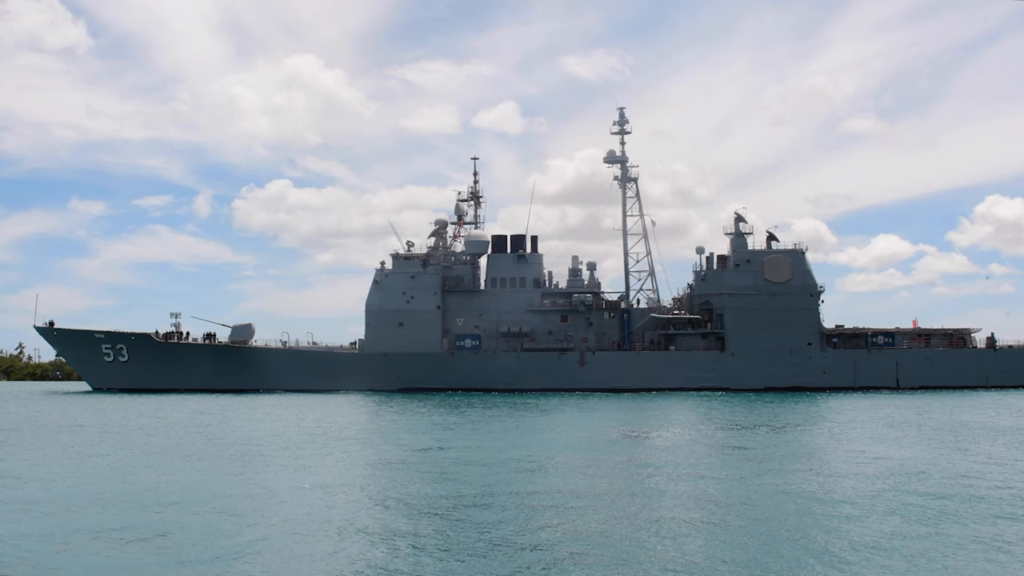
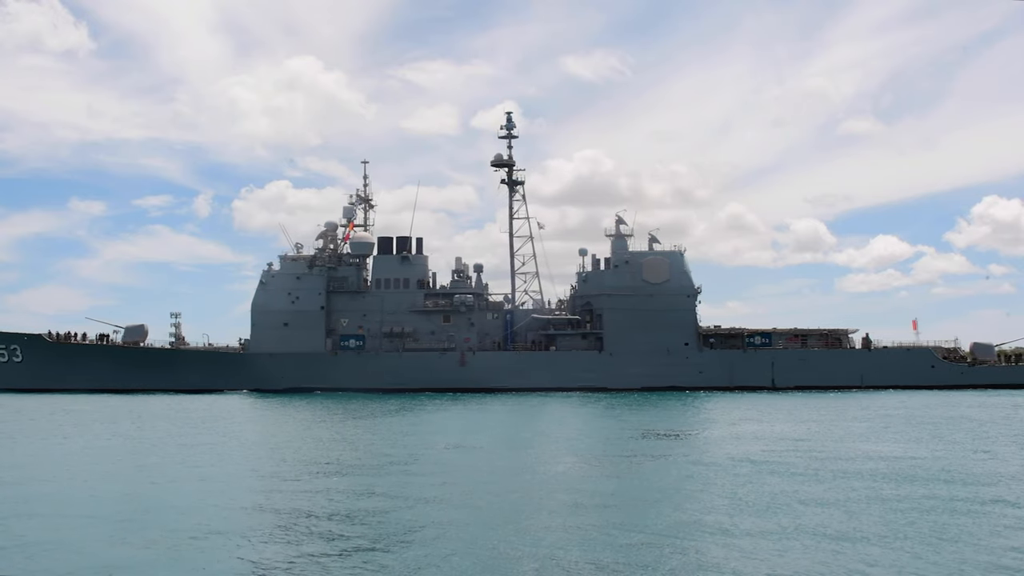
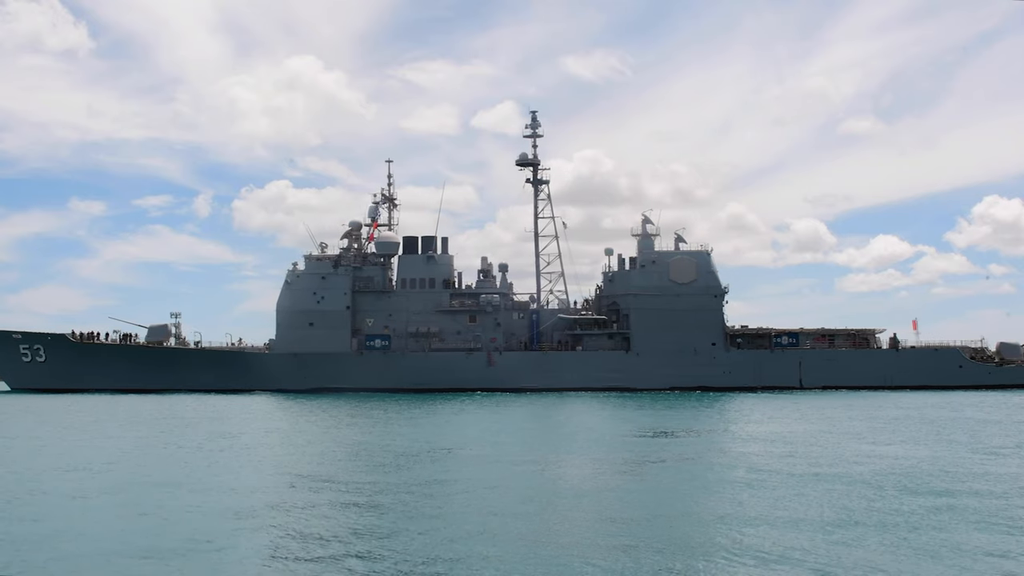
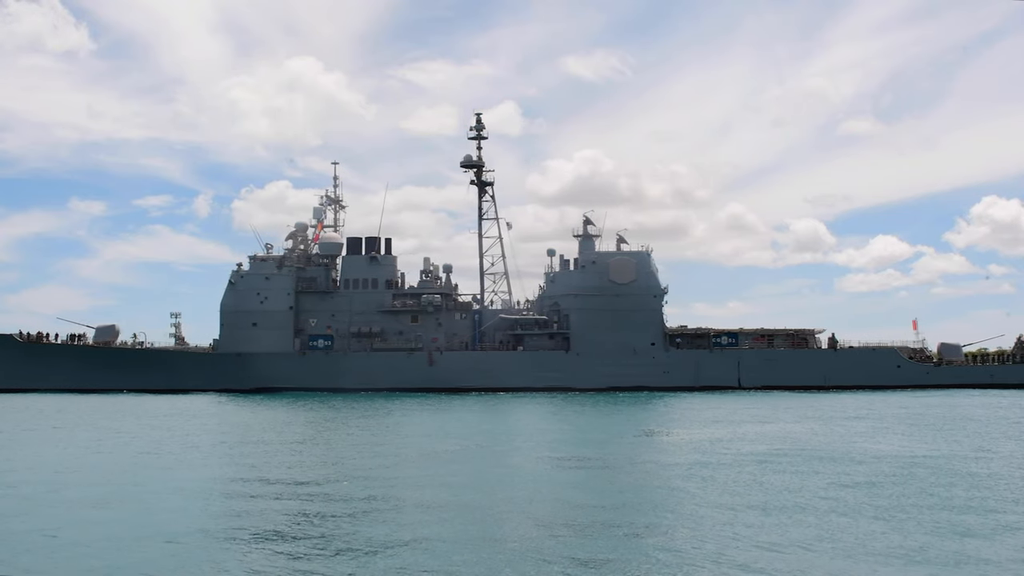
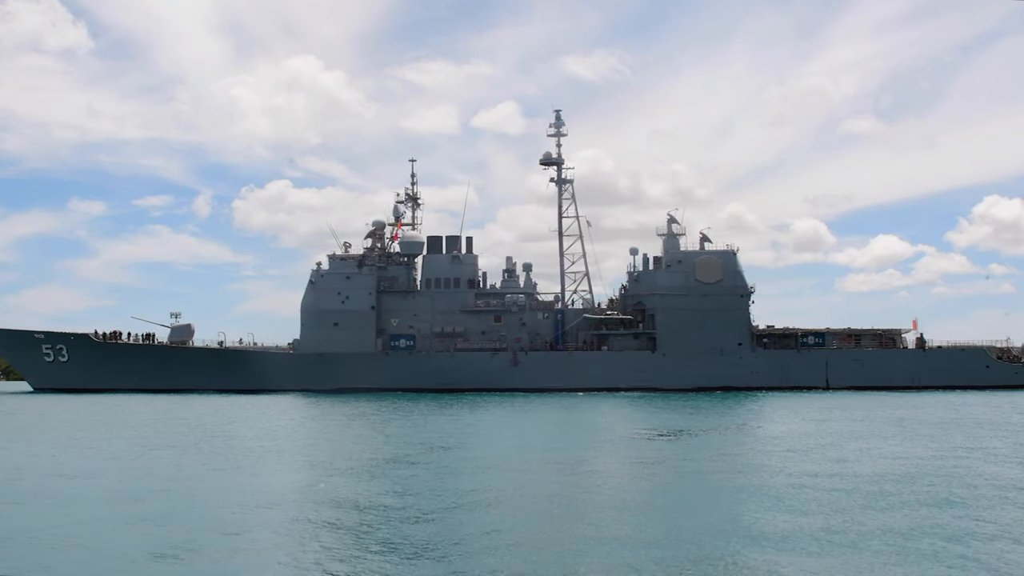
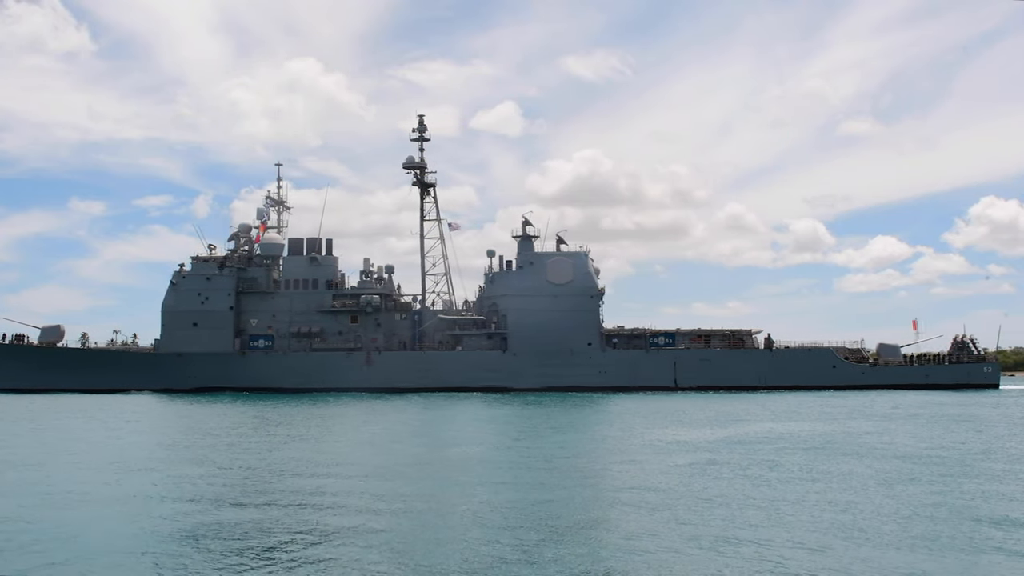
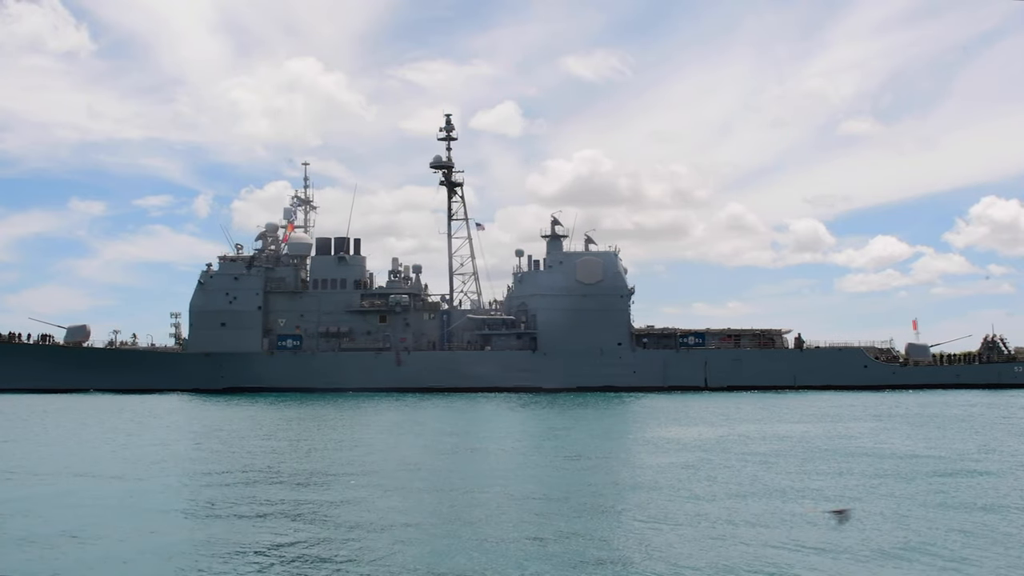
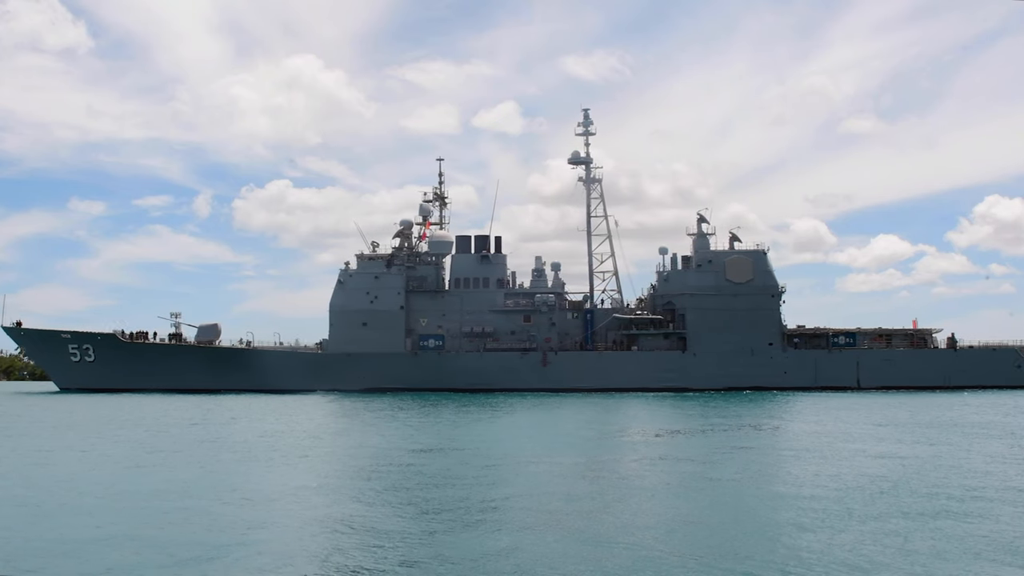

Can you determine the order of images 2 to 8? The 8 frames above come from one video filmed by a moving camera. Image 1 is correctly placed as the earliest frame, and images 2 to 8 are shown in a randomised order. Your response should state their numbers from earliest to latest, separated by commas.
8, 5, 3, 2, 4, 7, 6
